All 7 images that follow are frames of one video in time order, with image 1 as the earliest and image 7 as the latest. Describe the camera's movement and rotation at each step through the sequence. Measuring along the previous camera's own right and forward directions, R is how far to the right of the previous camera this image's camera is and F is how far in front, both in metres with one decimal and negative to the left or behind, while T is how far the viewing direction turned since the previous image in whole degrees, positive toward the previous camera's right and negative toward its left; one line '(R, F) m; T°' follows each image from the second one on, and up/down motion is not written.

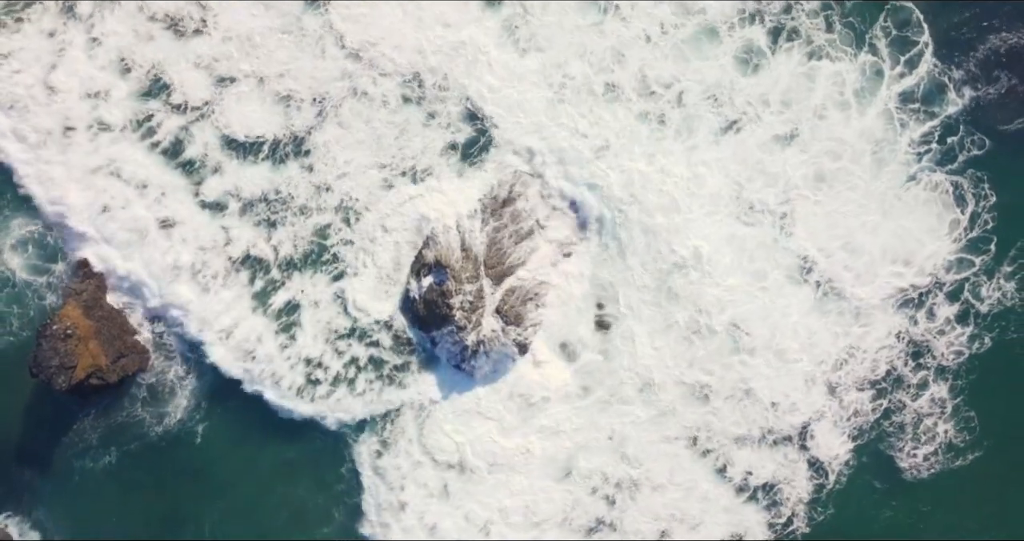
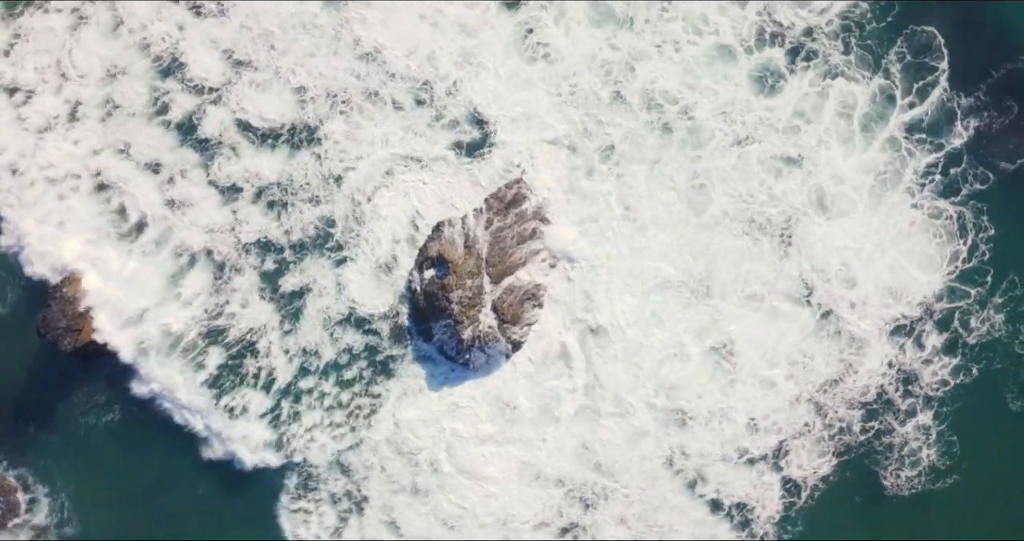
(+0.8, -0.4) m; -2°
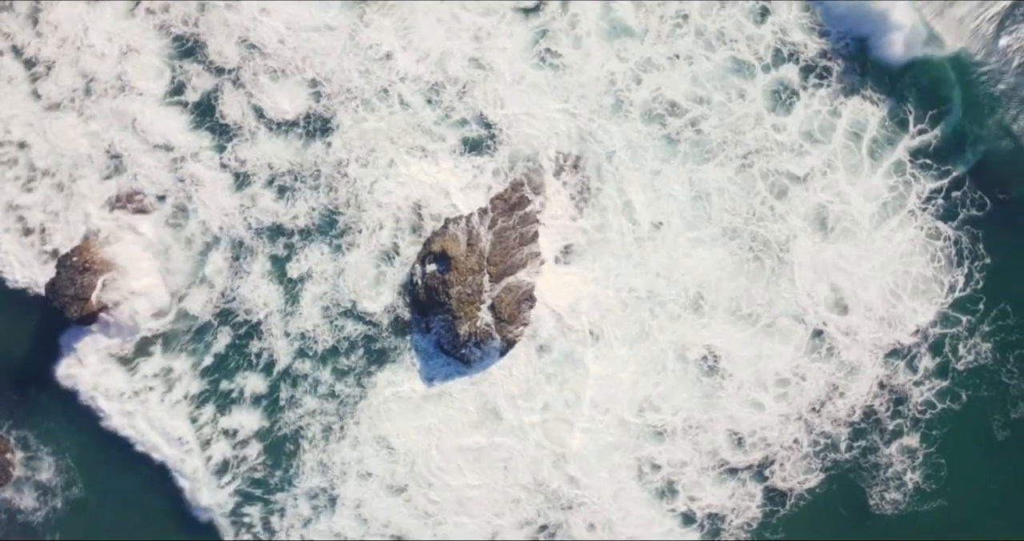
(+0.8, -0.4) m; -2°
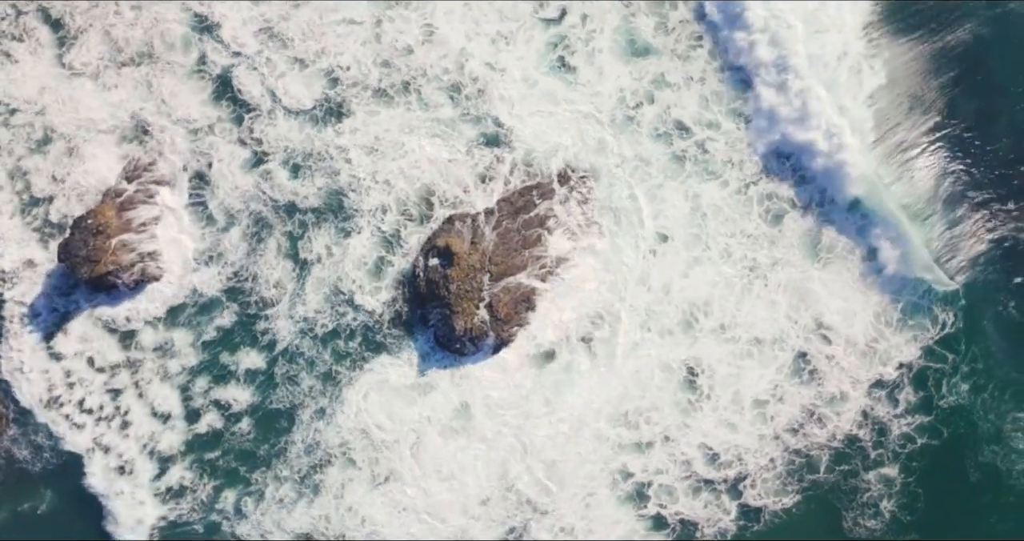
(+0.2, -0.6) m; -1°
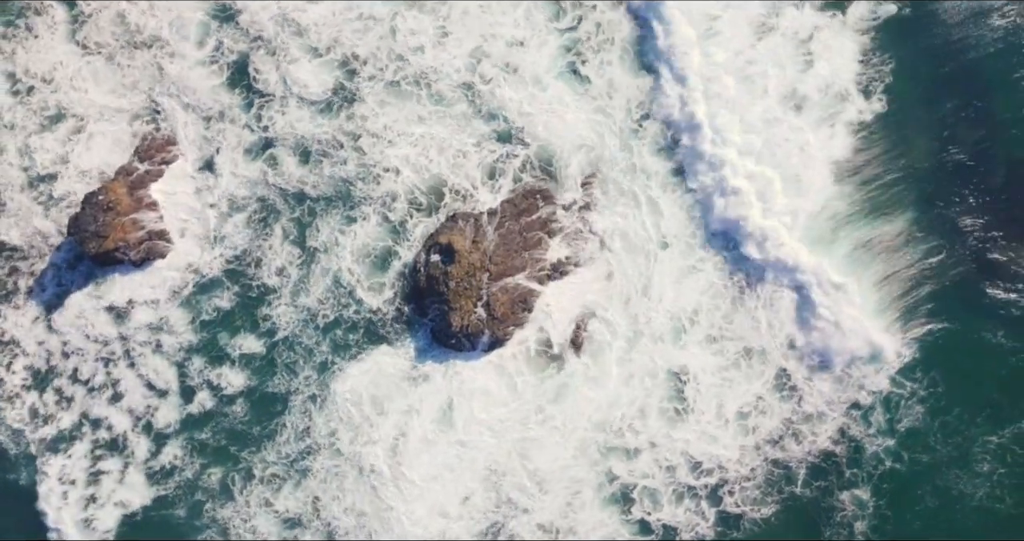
(-0.2, -0.5) m; +1°
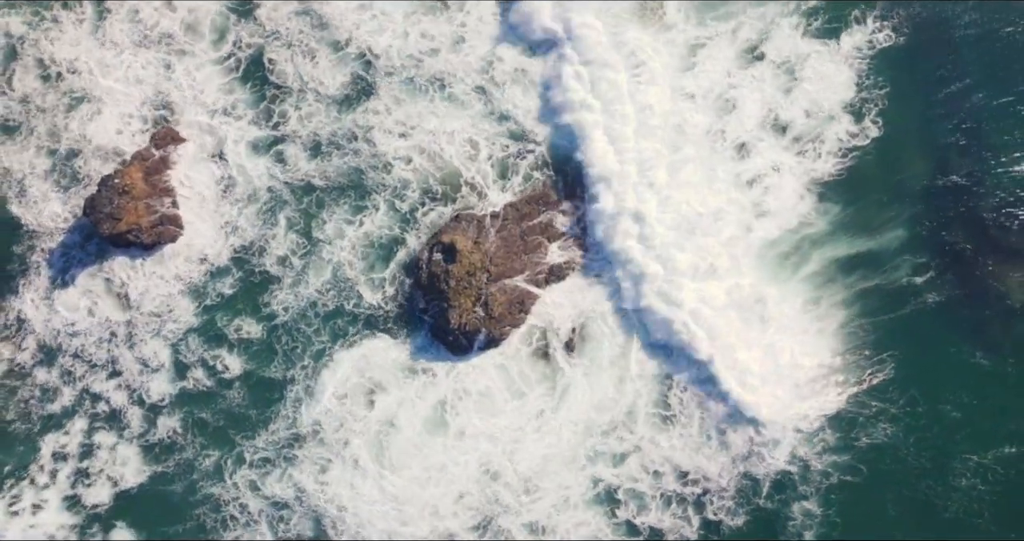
(+0.2, -0.7) m; 0°
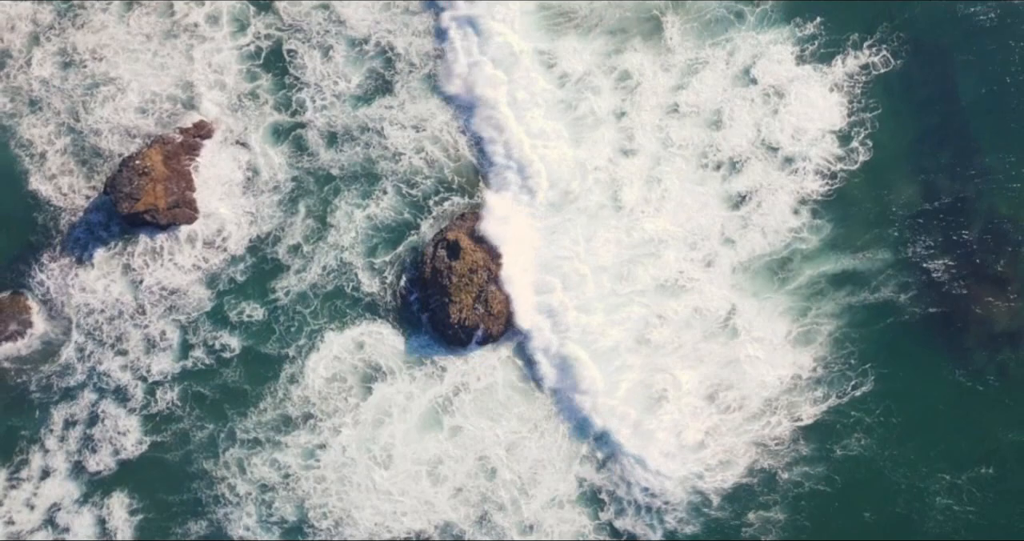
(+0.3, -0.9) m; -1°
